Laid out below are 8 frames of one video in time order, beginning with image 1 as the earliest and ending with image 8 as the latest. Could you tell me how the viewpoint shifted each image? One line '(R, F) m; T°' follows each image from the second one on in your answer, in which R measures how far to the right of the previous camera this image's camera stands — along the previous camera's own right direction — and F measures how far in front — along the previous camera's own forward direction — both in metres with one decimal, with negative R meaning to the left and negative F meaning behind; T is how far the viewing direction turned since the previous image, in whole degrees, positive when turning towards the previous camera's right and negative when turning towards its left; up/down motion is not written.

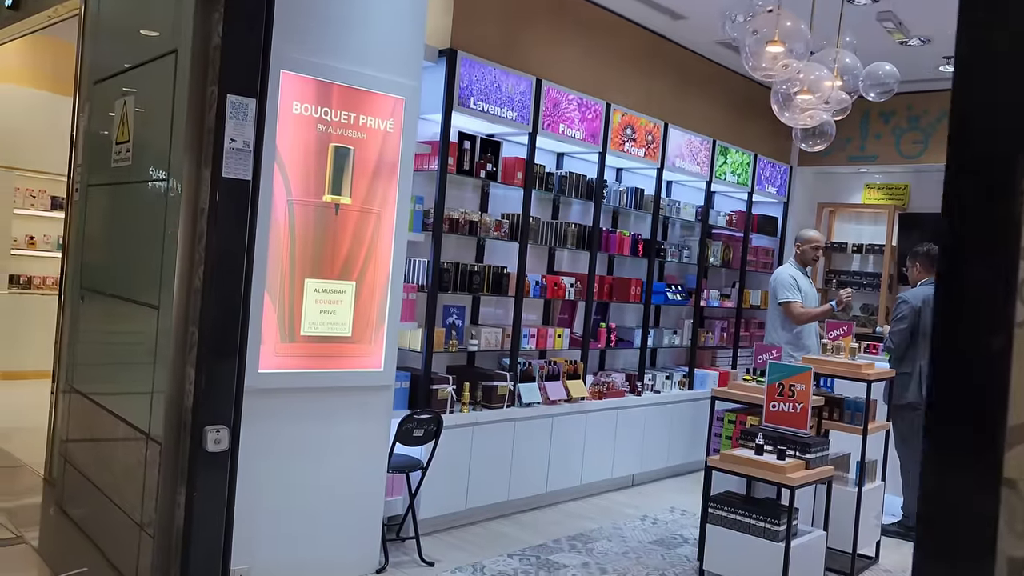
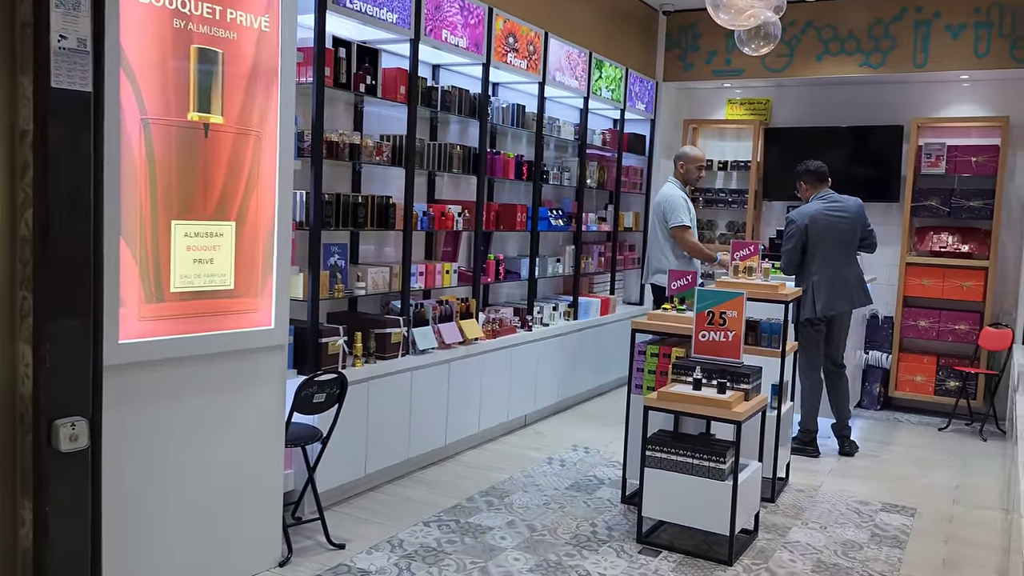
(-0.4, +0.6) m; +13°
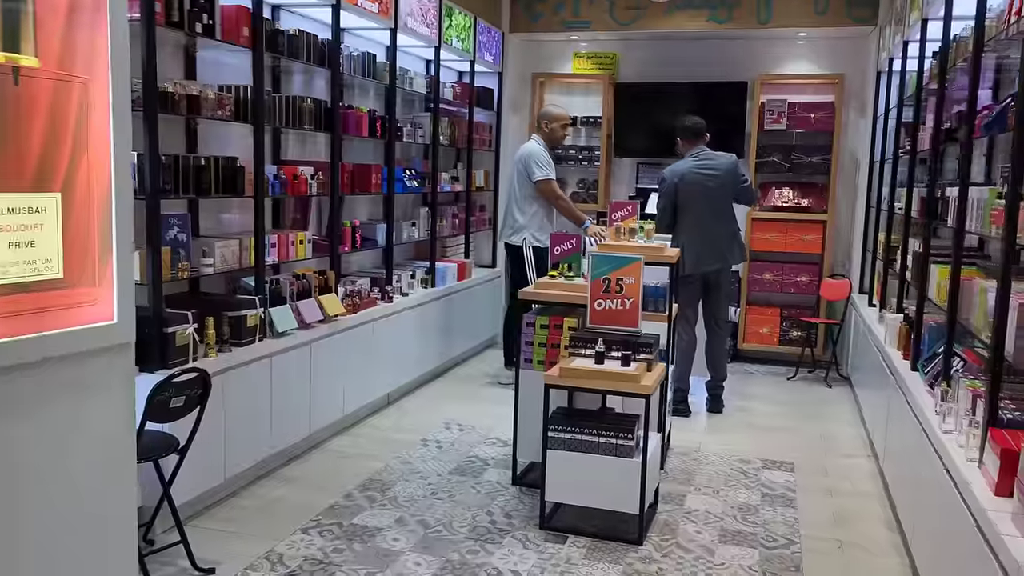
(-0.3, +0.4) m; +13°
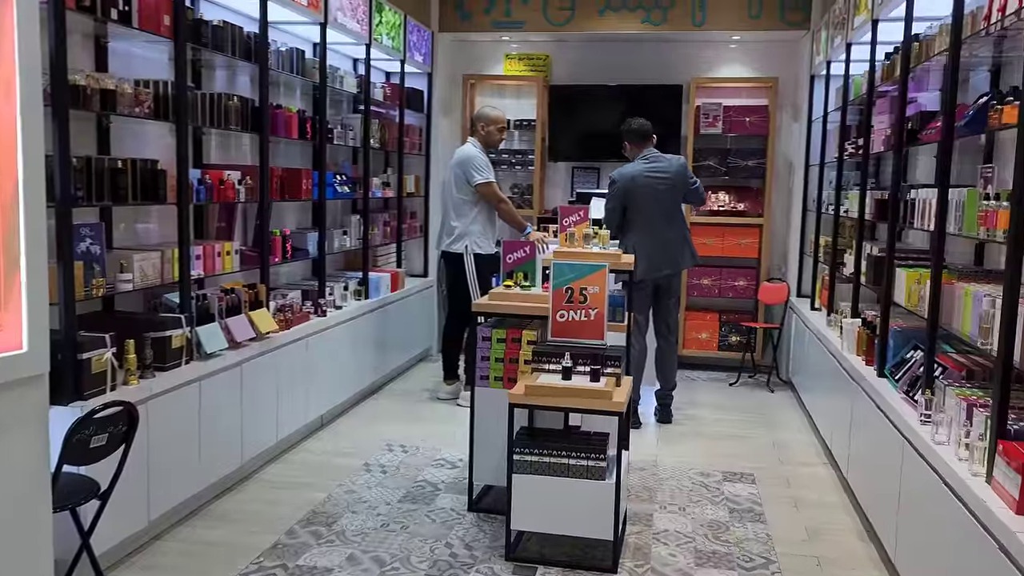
(-0.2, +0.3) m; +6°
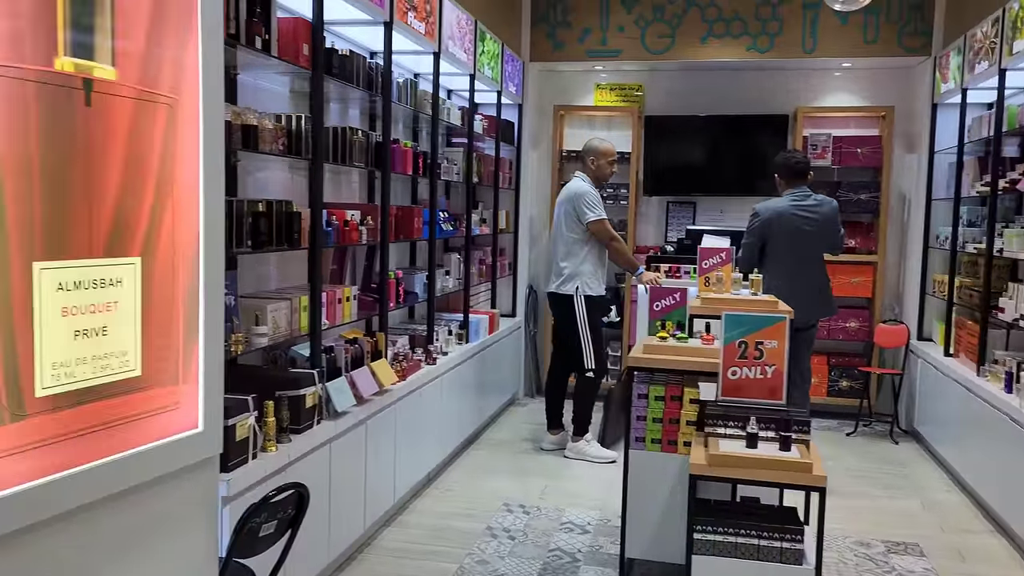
(-0.5, +0.3) m; -2°
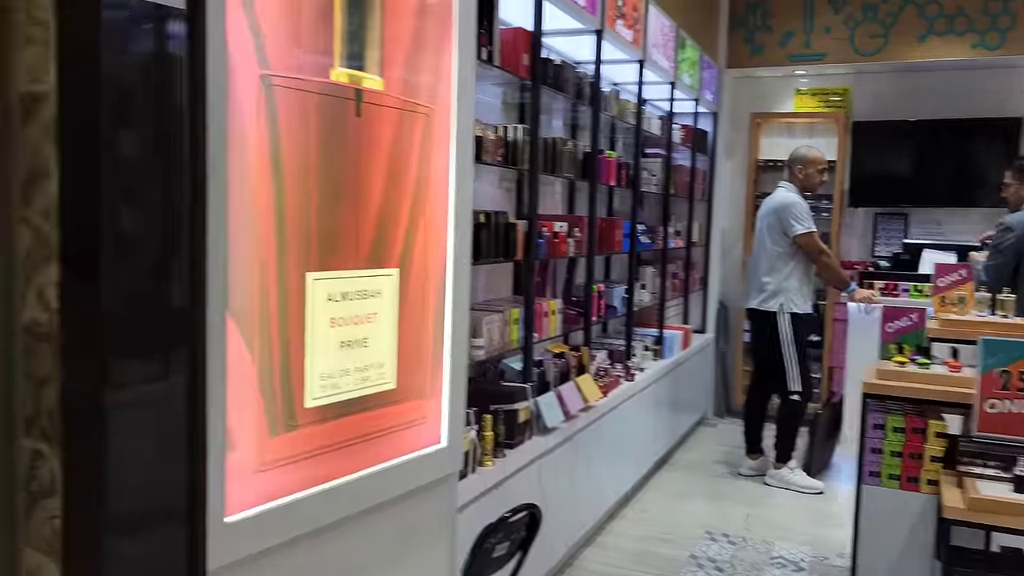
(-0.2, +0.1) m; -11°
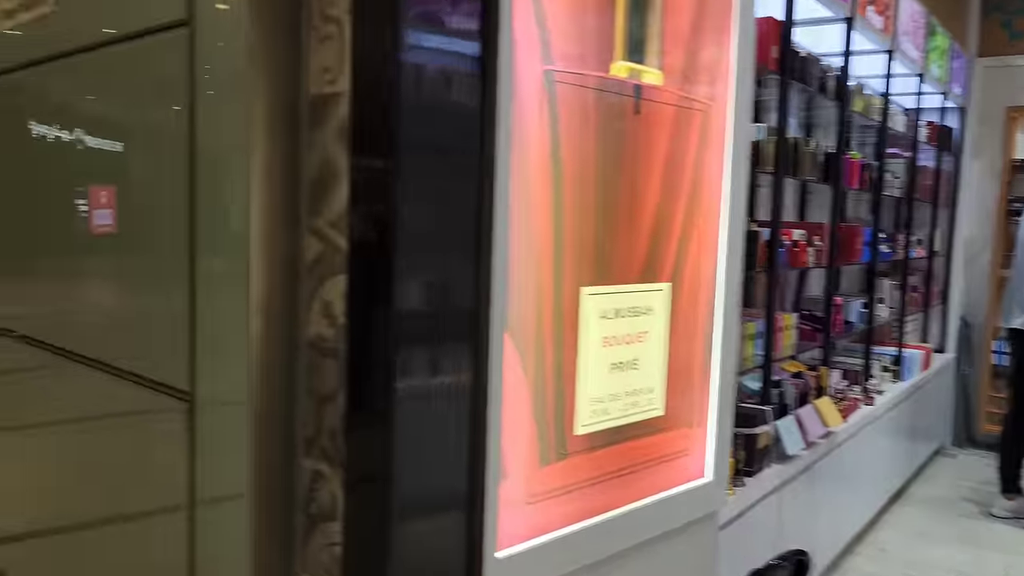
(-0.2, +0.1) m; -12°
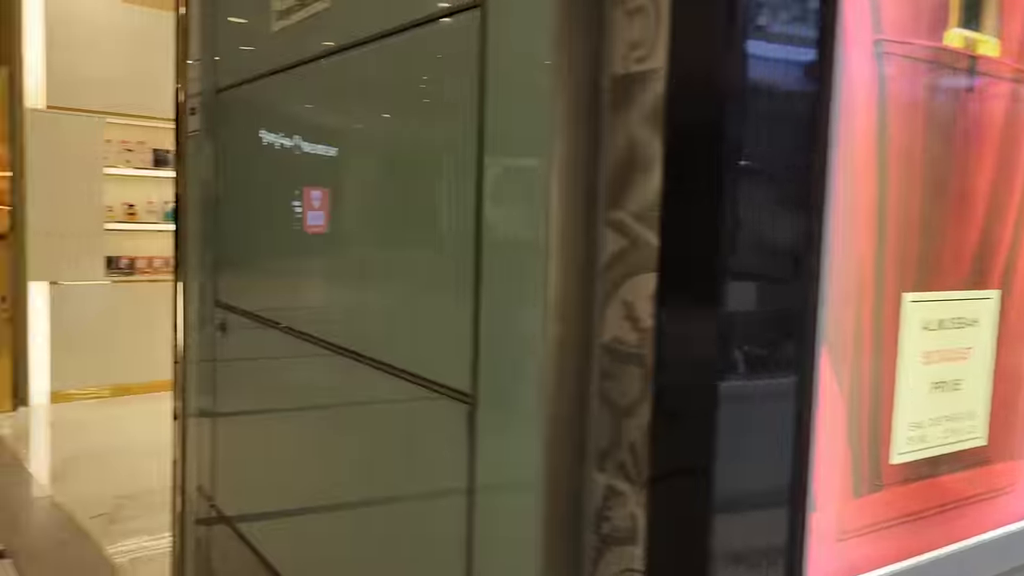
(-0.2, +0.1) m; -12°
